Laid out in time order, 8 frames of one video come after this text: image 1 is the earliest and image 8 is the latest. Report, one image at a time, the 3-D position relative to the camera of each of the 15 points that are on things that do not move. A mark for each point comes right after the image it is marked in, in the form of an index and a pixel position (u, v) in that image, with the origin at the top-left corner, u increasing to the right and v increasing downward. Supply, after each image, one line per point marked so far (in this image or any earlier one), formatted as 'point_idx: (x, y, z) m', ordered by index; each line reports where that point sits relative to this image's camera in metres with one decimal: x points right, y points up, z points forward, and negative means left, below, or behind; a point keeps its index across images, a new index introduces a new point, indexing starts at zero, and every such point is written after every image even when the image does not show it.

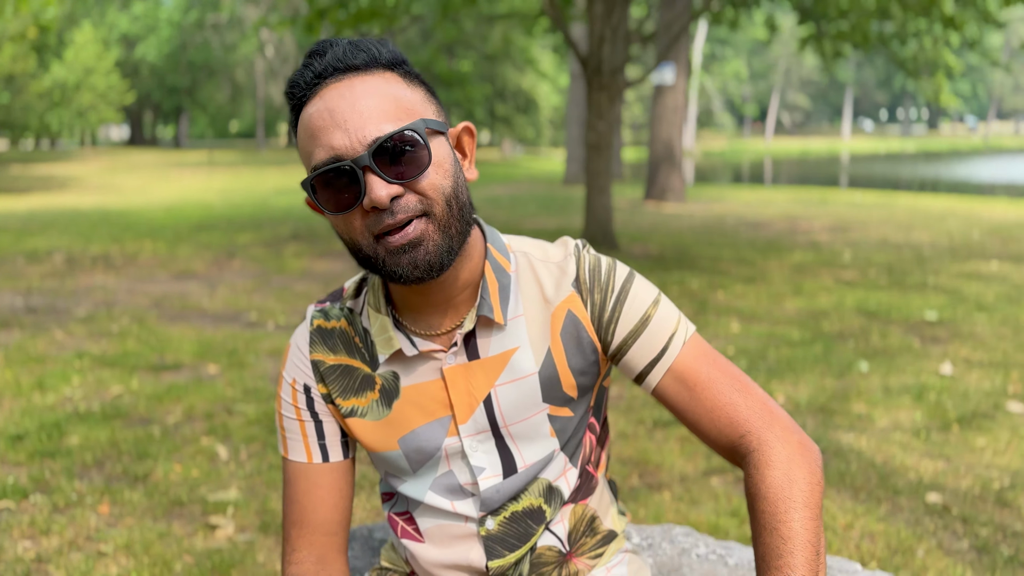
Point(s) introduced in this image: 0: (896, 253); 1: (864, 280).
0: (+5.6, +0.5, +12.2) m
1: (+4.3, +0.1, +10.1) m
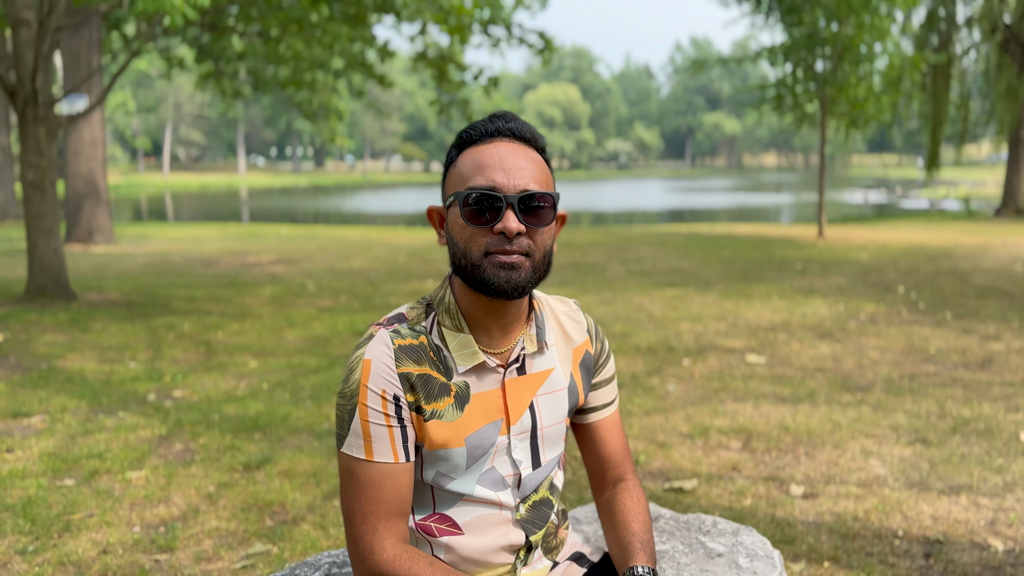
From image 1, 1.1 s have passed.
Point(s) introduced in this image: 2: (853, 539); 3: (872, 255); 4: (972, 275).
0: (-2.6, +0.1, +13.5) m
1: (-2.3, -0.2, +11.1) m
2: (+1.7, -1.2, +4.0) m
3: (+7.5, +0.7, +17.8) m
4: (+7.9, +0.2, +14.6) m
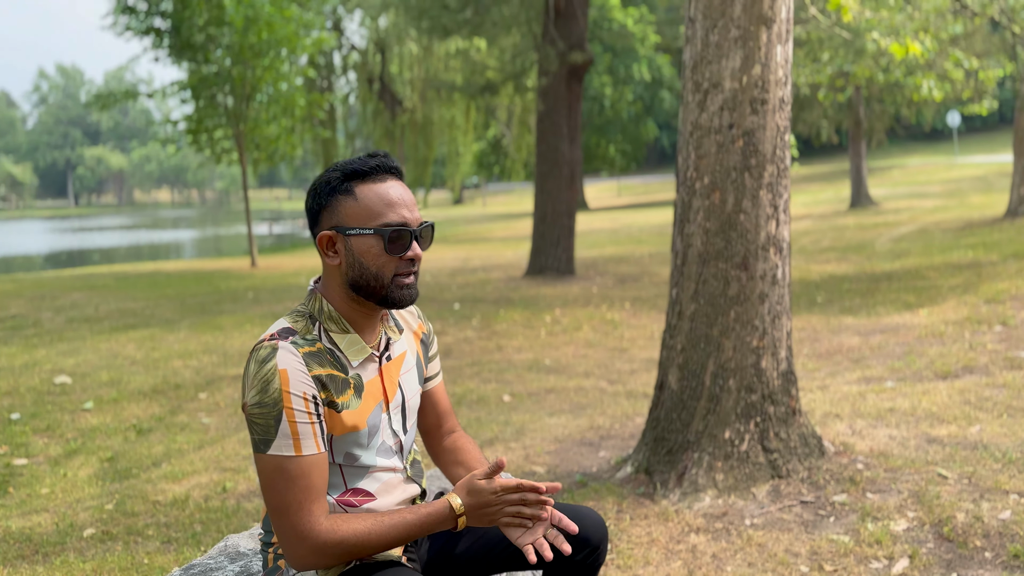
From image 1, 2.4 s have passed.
0: (-9.7, -1.0, +9.6) m
1: (-7.9, -1.1, +7.9) m
2: (-0.4, -1.2, +4.9) m
3: (-4.7, +0.2, +19.3) m
4: (-2.3, 0.0, +17.0) m
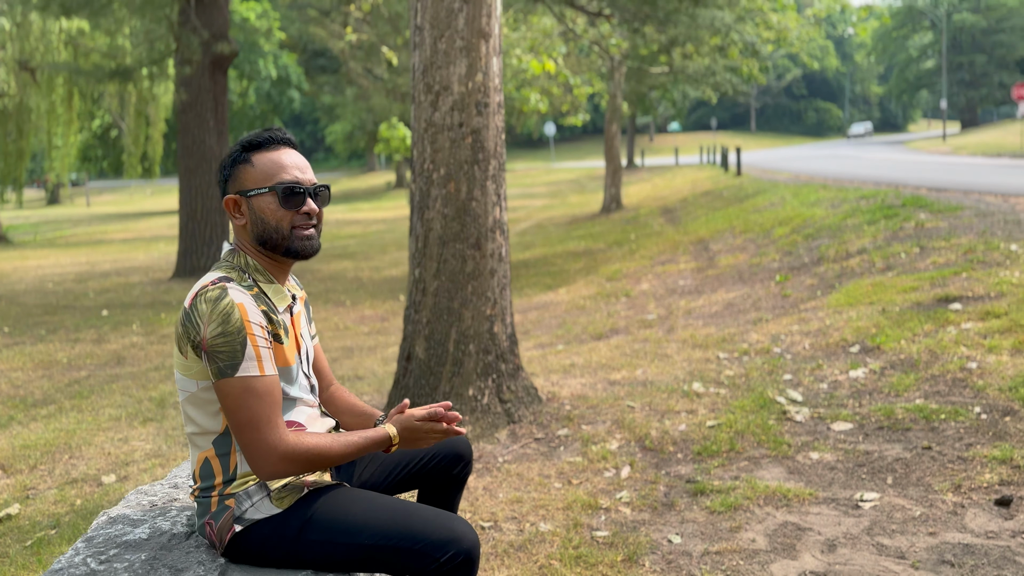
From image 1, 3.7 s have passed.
0: (-12.3, -1.4, +5.3) m
1: (-9.9, -1.5, +4.5) m
2: (-1.8, -1.2, +4.9) m
3: (-11.8, -0.1, +16.1) m
4: (-8.7, -0.2, +15.1) m
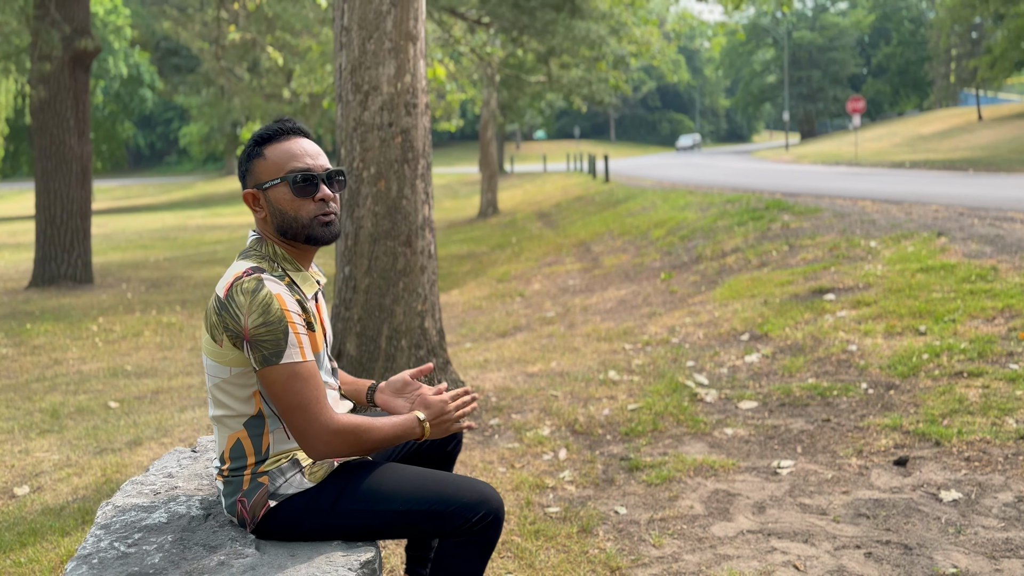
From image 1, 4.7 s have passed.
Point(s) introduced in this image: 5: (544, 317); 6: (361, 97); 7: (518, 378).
0: (-12.6, -1.6, +3.5) m
1: (-10.1, -1.6, +3.1) m
2: (-2.2, -1.2, +4.8) m
3: (-13.8, -0.3, +14.3) m
4: (-10.6, -0.3, +13.7) m
5: (+0.4, -0.3, +9.7) m
6: (-0.9, +1.2, +5.2) m
7: (0.0, -0.7, +6.4) m
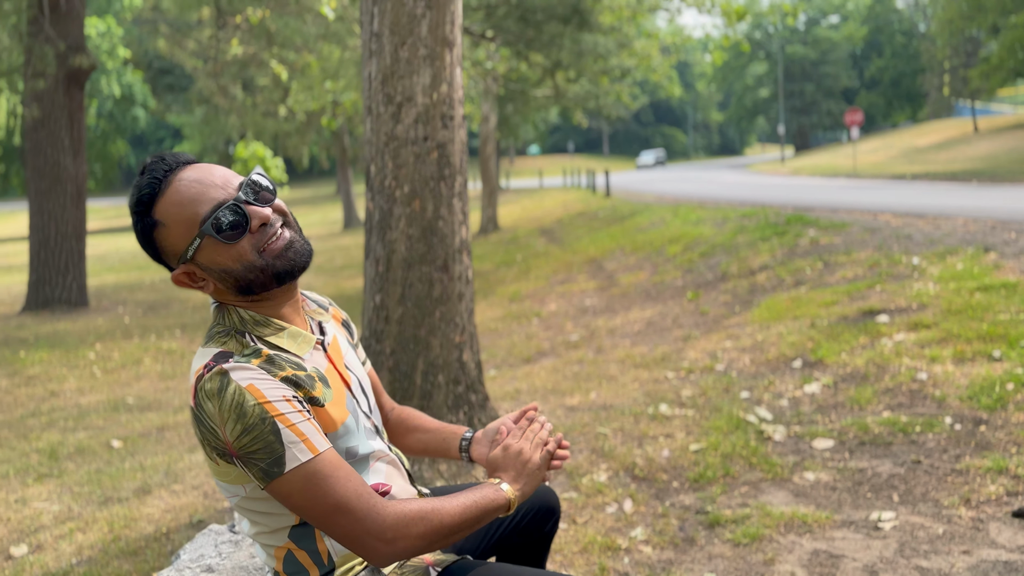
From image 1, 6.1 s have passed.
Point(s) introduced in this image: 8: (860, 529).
0: (-12.2, -1.9, +2.9) m
1: (-9.8, -1.8, +2.5) m
2: (-1.9, -1.3, +4.3) m
3: (-13.6, -0.8, +13.7) m
4: (-10.3, -0.8, +13.2) m
5: (+0.6, -0.6, +9.2) m
6: (-0.7, +1.0, +4.7) m
7: (+0.3, -0.9, +5.9) m
8: (+1.6, -1.1, +3.8) m
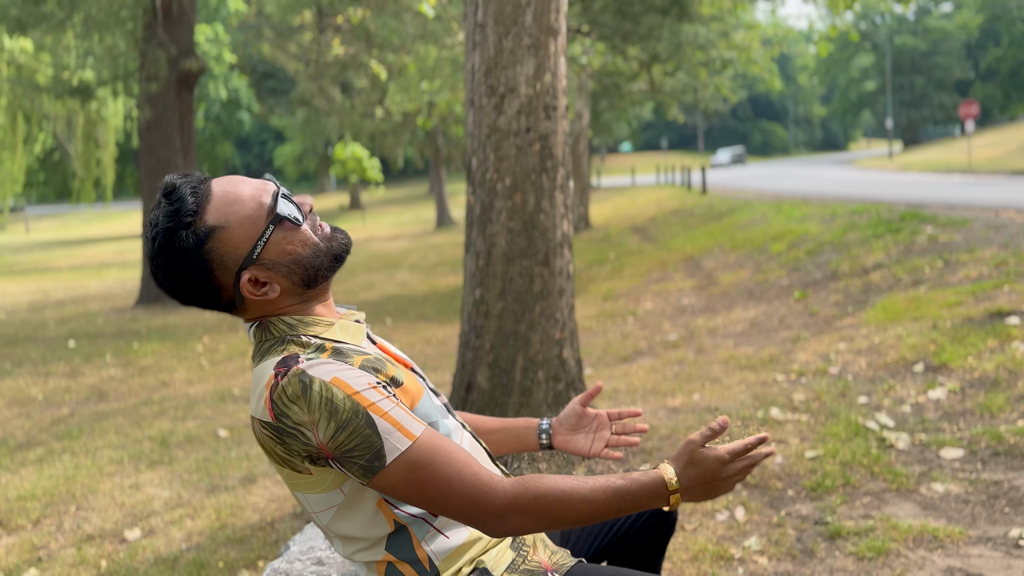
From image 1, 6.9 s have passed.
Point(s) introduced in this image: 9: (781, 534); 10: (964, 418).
0: (-11.8, -1.7, +4.1) m
1: (-9.4, -1.7, +3.4) m
2: (-1.4, -1.3, +4.3) m
3: (-12.0, -0.6, +14.9) m
4: (-8.8, -0.7, +14.1) m
5: (+1.6, -0.5, +9.0) m
6: (-0.1, +1.0, +4.6) m
7: (+1.0, -0.9, +5.7) m
8: (+2.0, -1.1, +3.5) m
9: (+1.2, -1.1, +3.7) m
10: (+2.7, -0.8, +5.1) m
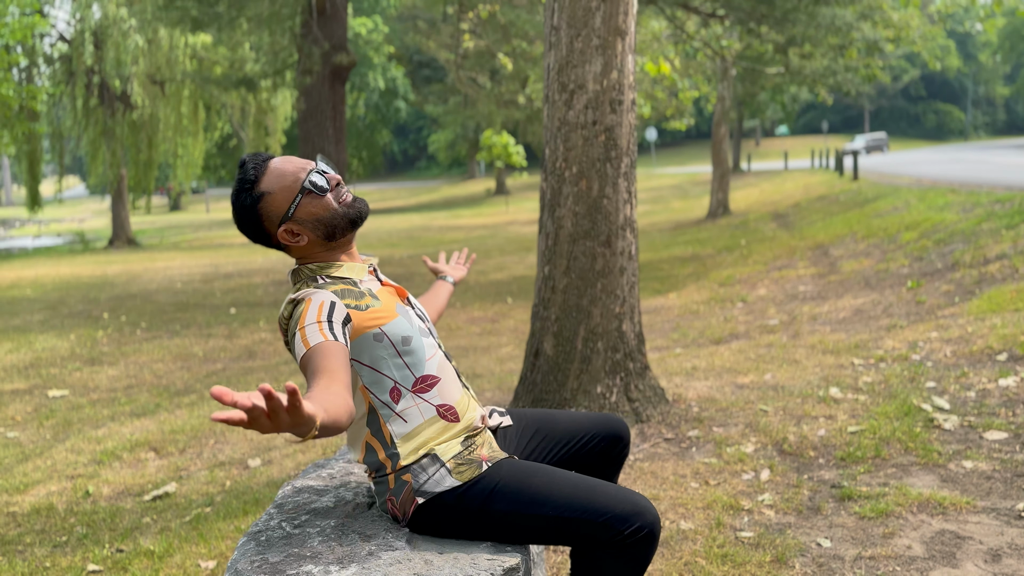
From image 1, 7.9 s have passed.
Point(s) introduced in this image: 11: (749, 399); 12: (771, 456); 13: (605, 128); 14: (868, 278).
0: (-11.4, -1.3, +6.7) m
1: (-9.1, -1.3, +5.6) m
2: (-1.0, -1.1, +5.1) m
3: (-9.6, 0.0, +17.4) m
4: (-6.7, -0.1, +16.0) m
5: (+2.7, -0.4, +9.1) m
6: (+0.3, +1.2, +5.2) m
7: (+1.5, -0.7, +6.1) m
8: (+2.1, -1.0, +3.7) m
9: (+1.4, -1.0, +4.1) m
10: (+3.1, -0.7, +5.1) m
11: (+1.6, -0.7, +5.7) m
12: (+1.4, -0.9, +4.6) m
13: (+0.6, +1.0, +5.1) m
14: (+4.8, +0.1, +11.5) m
